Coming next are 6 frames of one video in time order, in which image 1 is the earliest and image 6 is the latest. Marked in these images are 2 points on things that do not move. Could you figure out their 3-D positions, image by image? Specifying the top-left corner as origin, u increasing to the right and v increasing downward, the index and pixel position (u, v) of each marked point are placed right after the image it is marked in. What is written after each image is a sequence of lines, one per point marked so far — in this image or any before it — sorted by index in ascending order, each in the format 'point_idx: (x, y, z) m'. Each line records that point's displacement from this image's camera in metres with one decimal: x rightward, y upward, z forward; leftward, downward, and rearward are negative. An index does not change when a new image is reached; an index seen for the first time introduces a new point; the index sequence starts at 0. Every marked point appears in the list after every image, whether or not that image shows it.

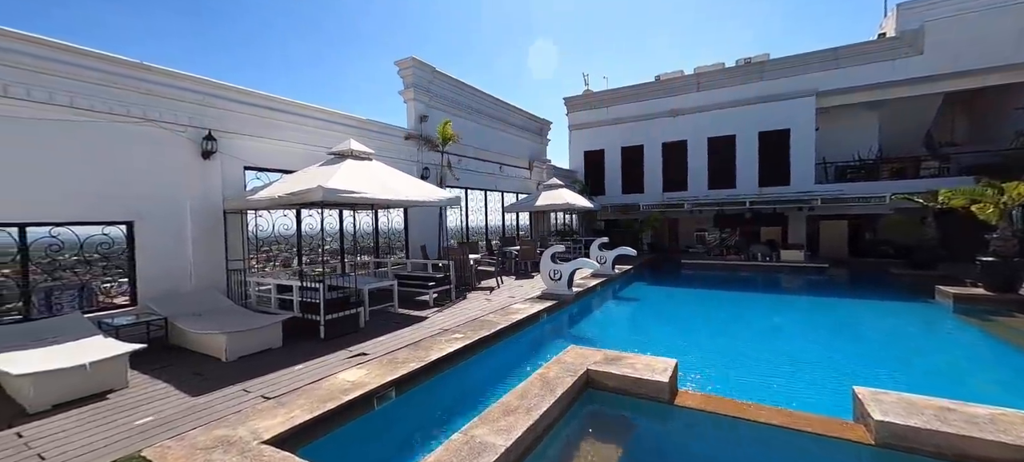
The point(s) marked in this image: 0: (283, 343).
0: (-3.1, -1.5, +5.3) m
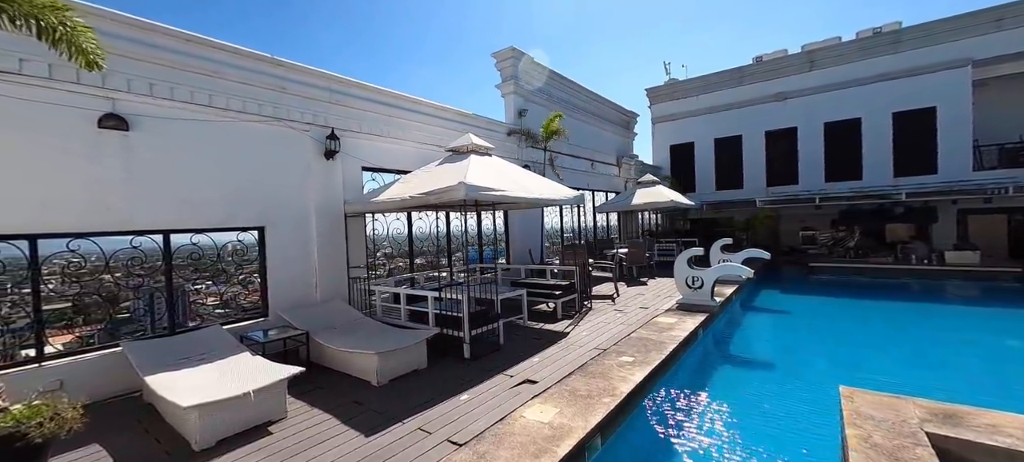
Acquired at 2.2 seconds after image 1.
0: (-1.0, -1.6, +4.7) m
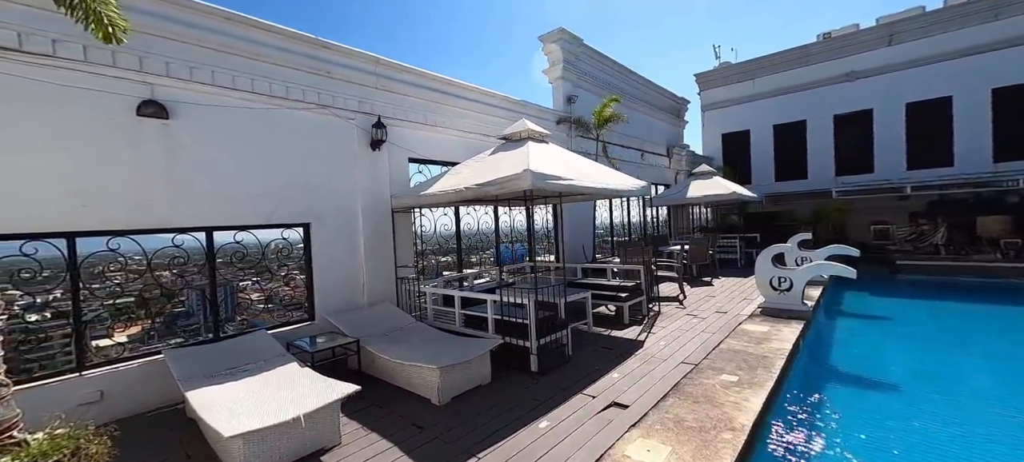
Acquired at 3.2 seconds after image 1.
0: (-0.2, -1.5, +4.1) m
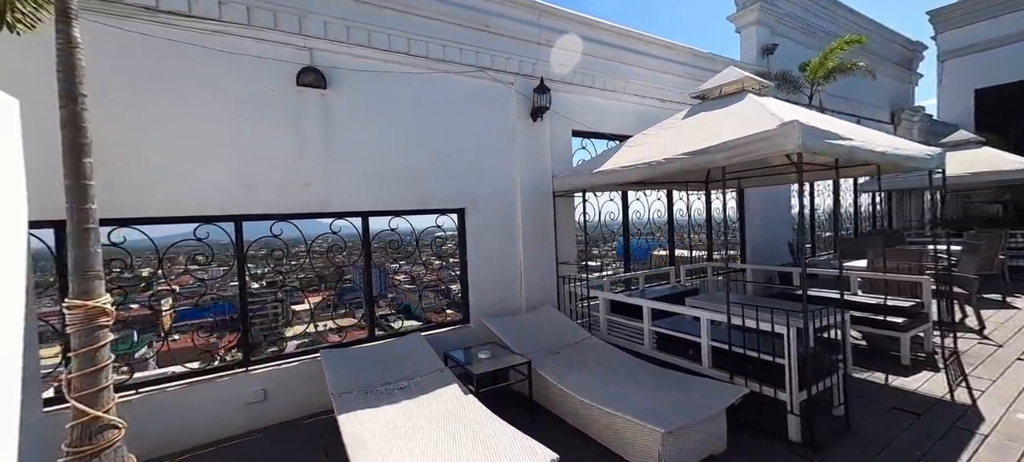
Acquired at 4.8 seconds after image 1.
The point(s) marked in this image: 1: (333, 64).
0: (+1.5, -1.4, +2.7) m
1: (-1.6, +1.5, +3.6) m
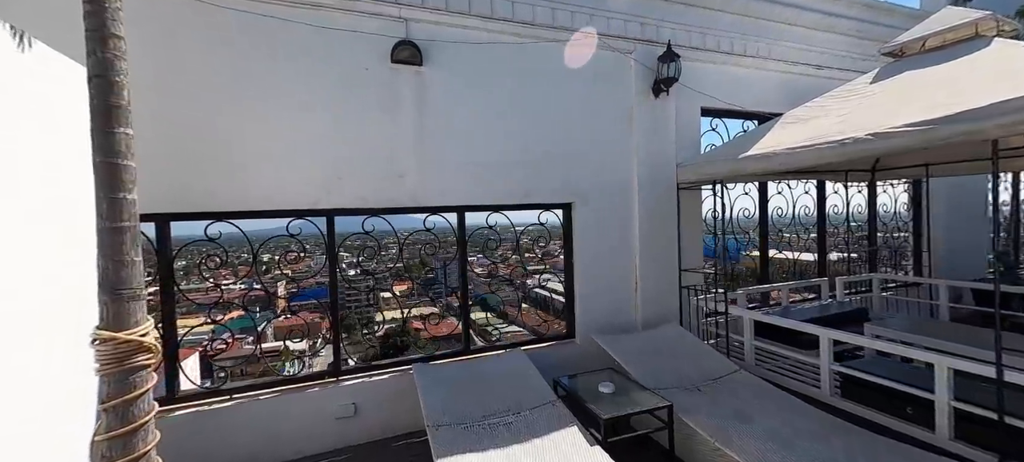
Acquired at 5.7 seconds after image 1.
0: (+2.2, -1.5, +1.7) m
1: (-0.7, +1.5, +3.1) m
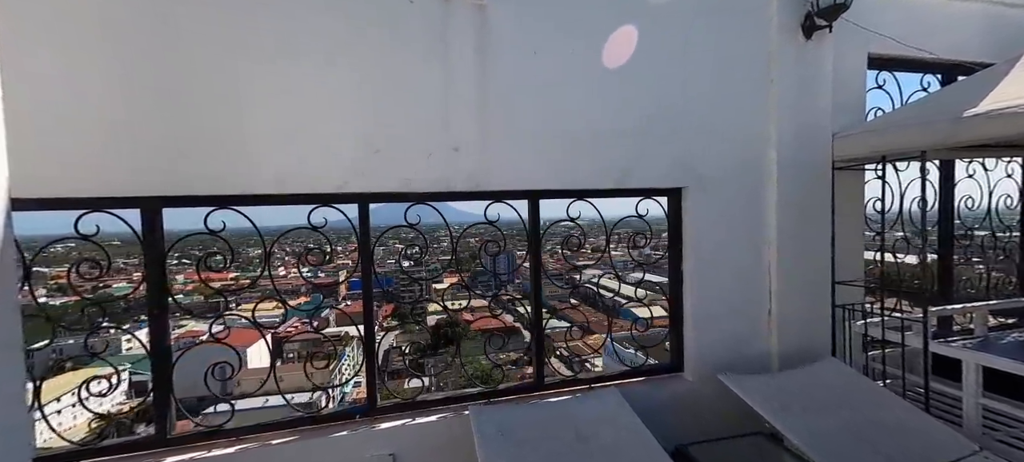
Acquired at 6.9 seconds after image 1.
0: (+2.5, -1.5, +0.5) m
1: (-0.1, +1.6, +2.2) m
